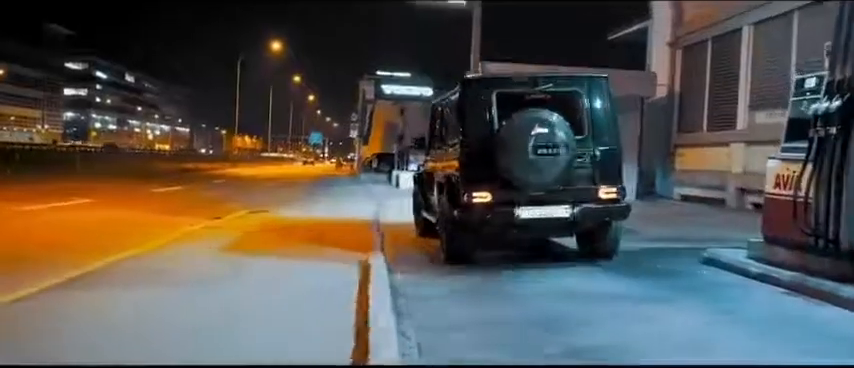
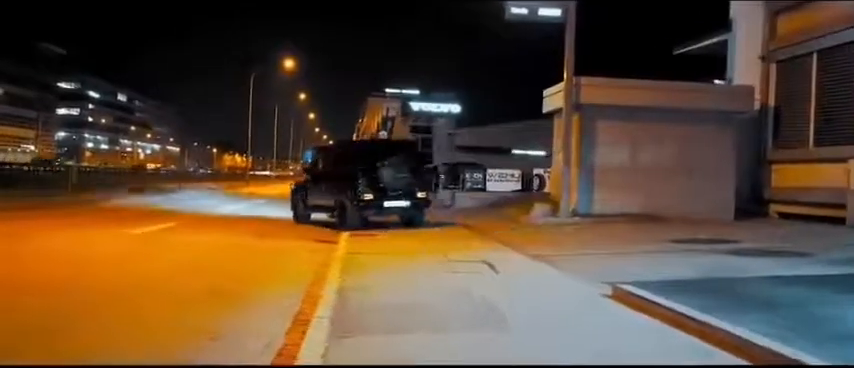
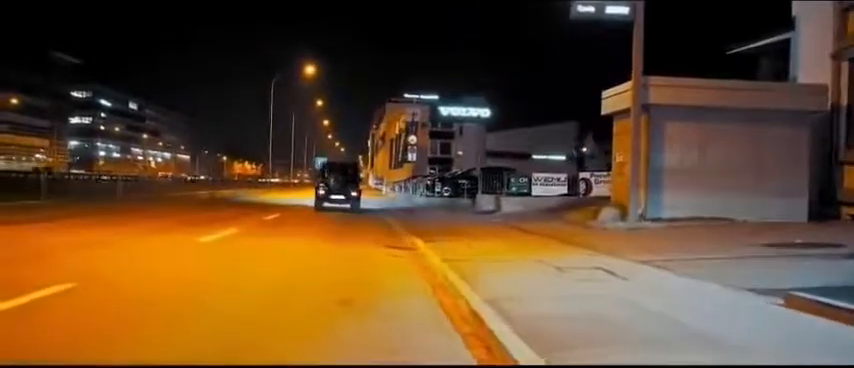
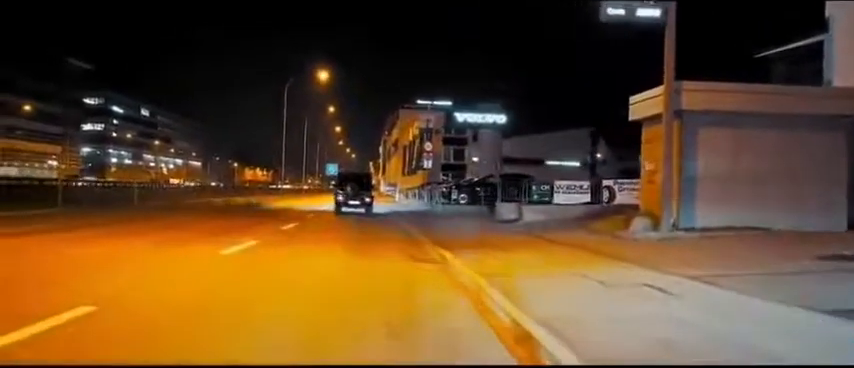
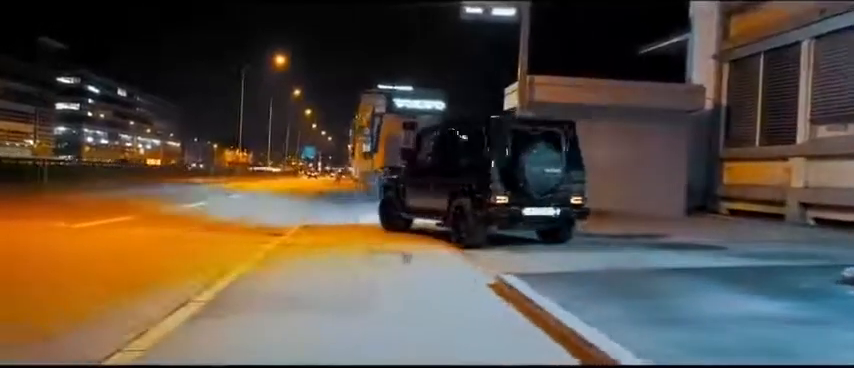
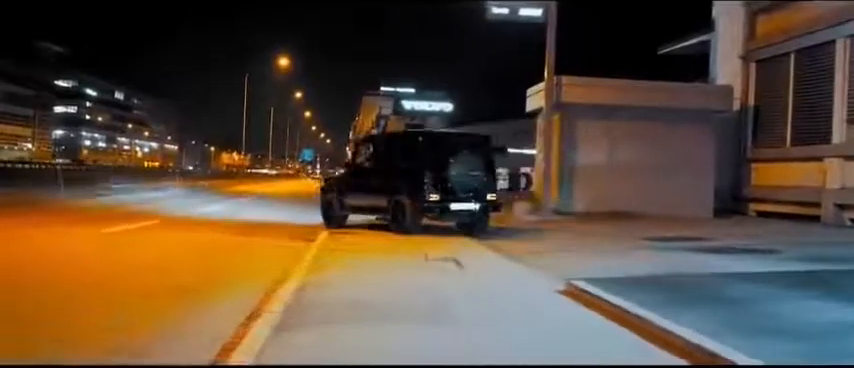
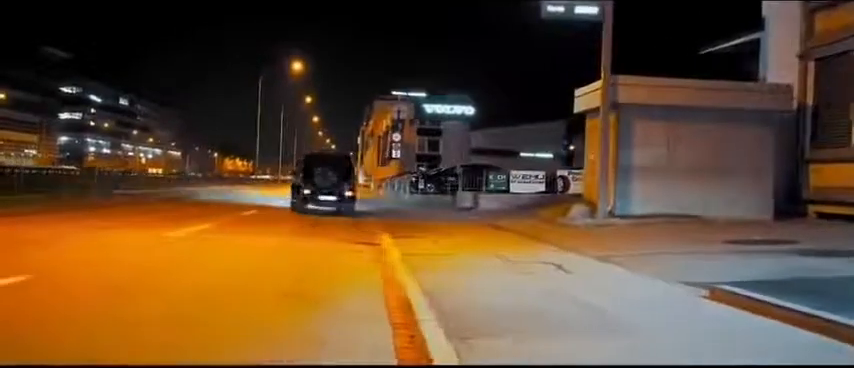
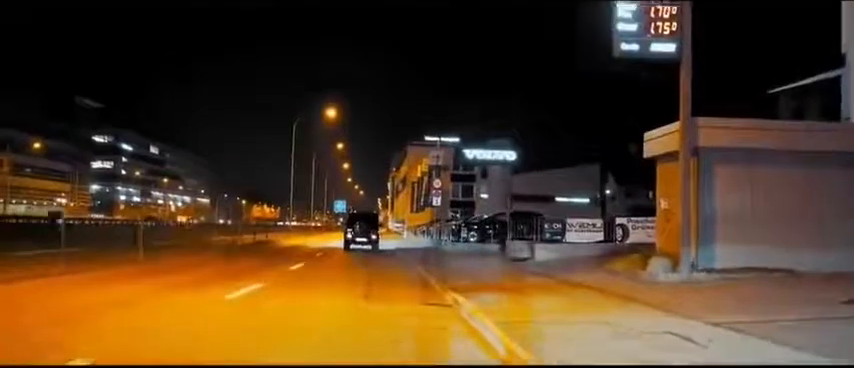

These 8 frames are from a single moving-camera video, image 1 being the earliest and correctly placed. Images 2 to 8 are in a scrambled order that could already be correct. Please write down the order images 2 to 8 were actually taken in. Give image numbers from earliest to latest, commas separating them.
5, 6, 2, 7, 3, 4, 8
